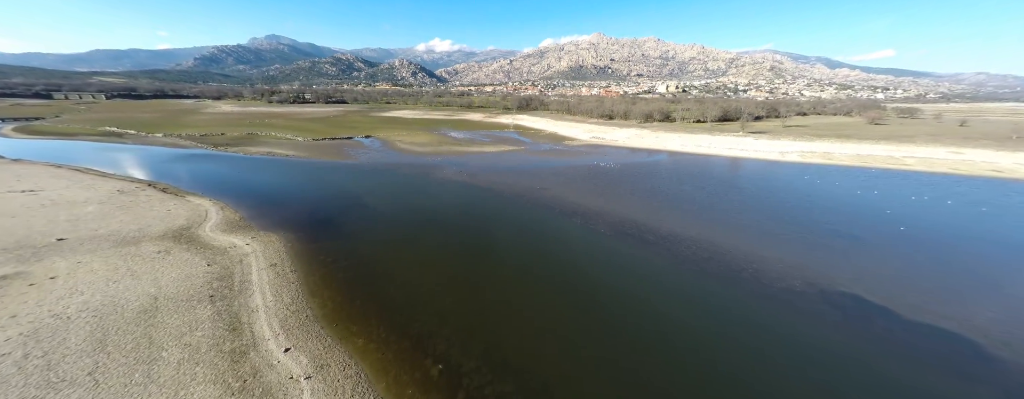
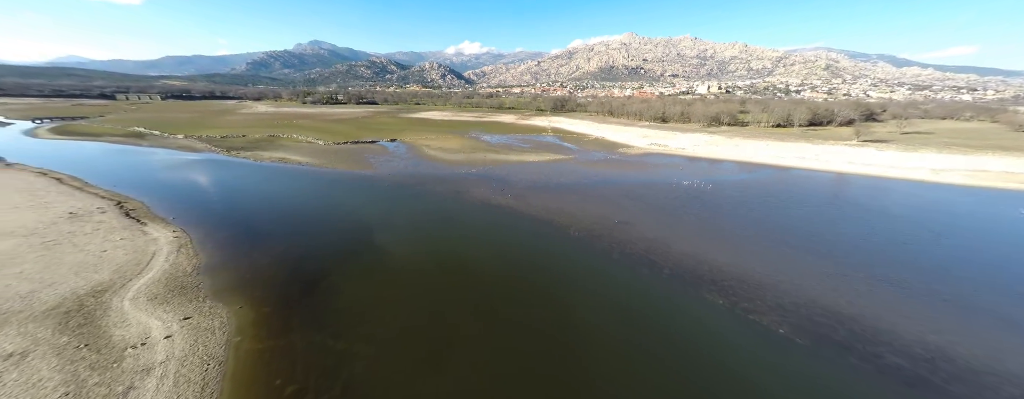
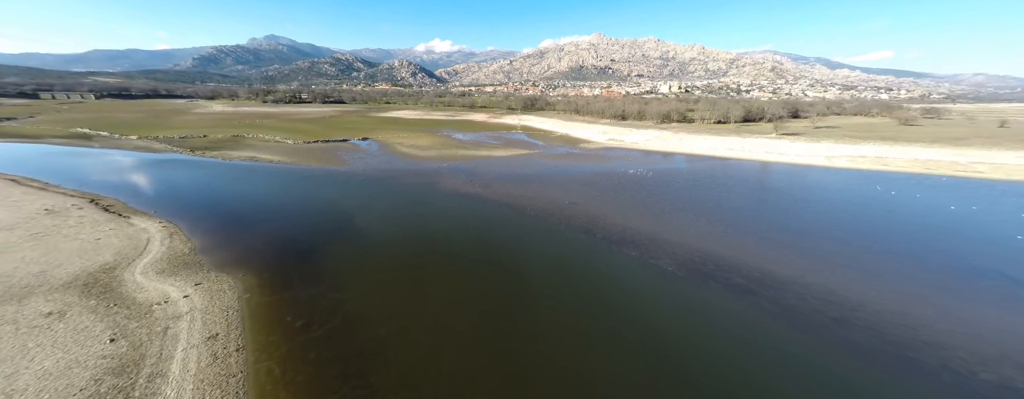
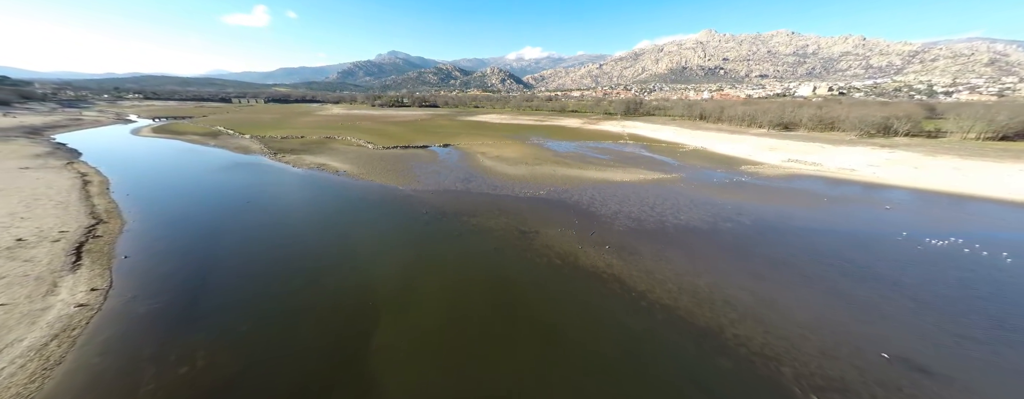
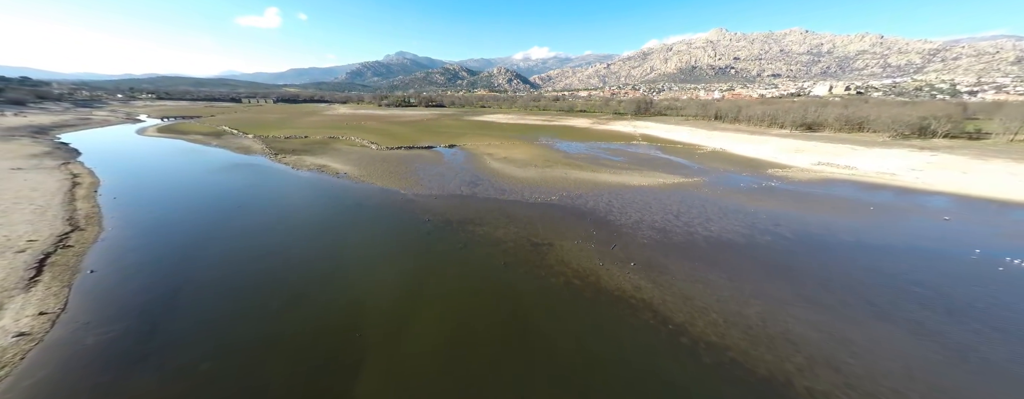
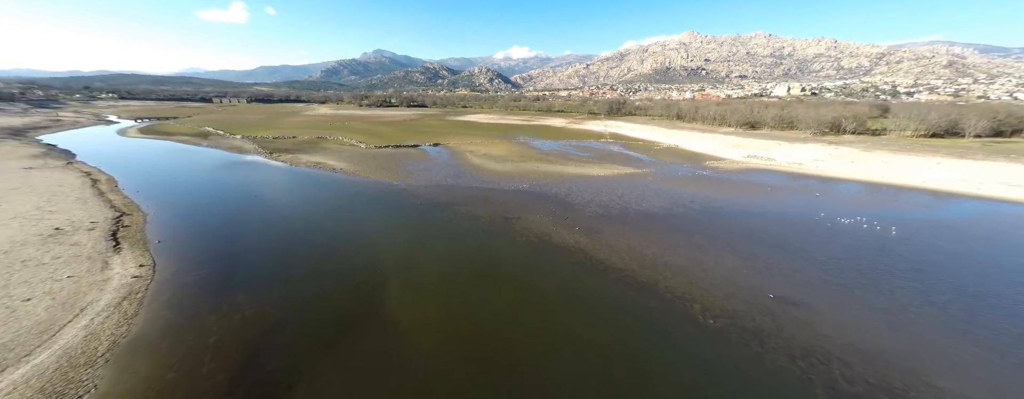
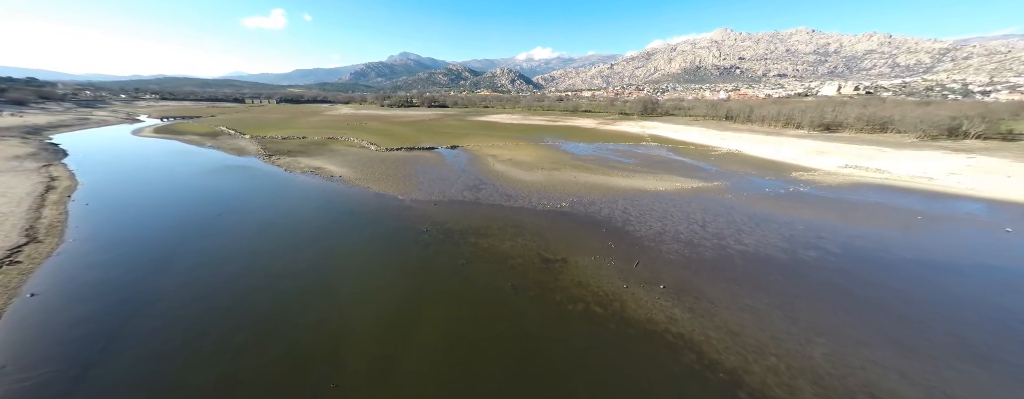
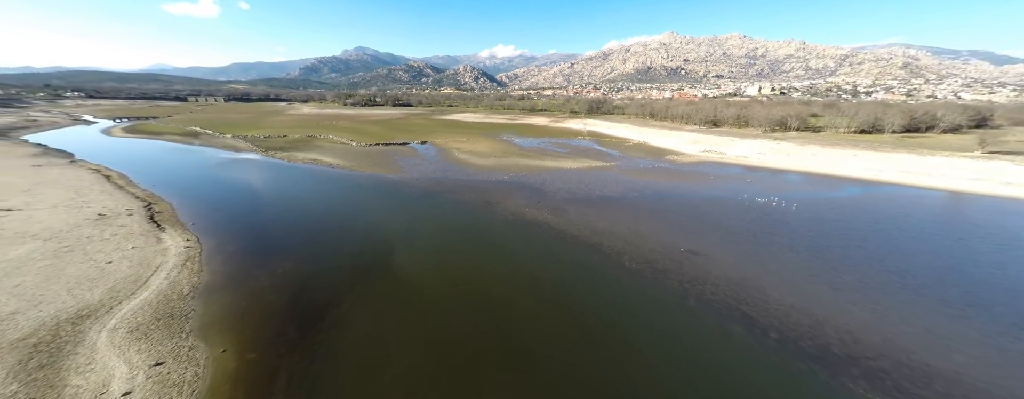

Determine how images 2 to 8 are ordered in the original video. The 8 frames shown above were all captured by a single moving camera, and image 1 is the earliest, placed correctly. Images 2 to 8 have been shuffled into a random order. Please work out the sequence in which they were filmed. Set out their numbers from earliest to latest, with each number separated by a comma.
3, 2, 8, 6, 4, 5, 7
